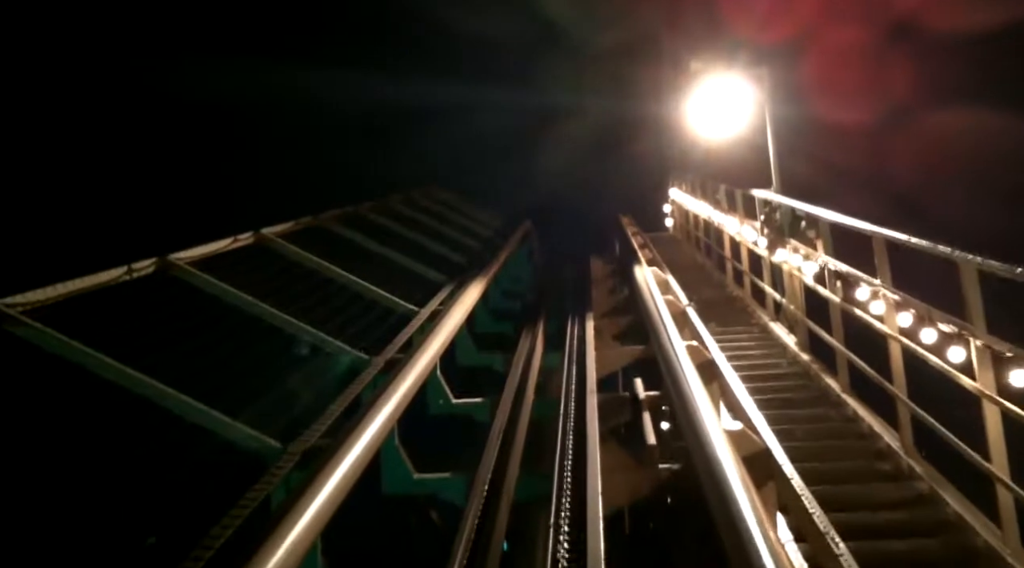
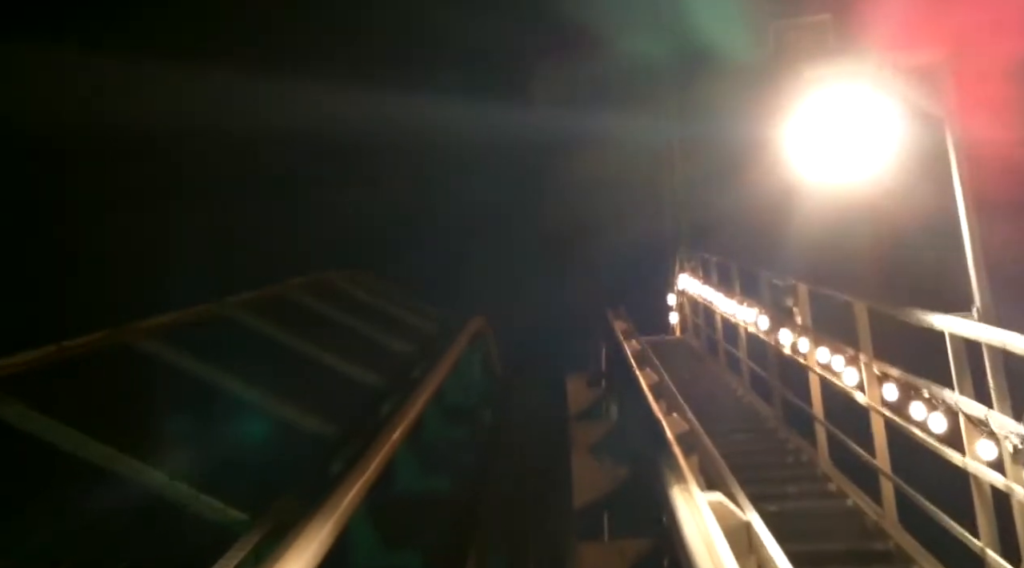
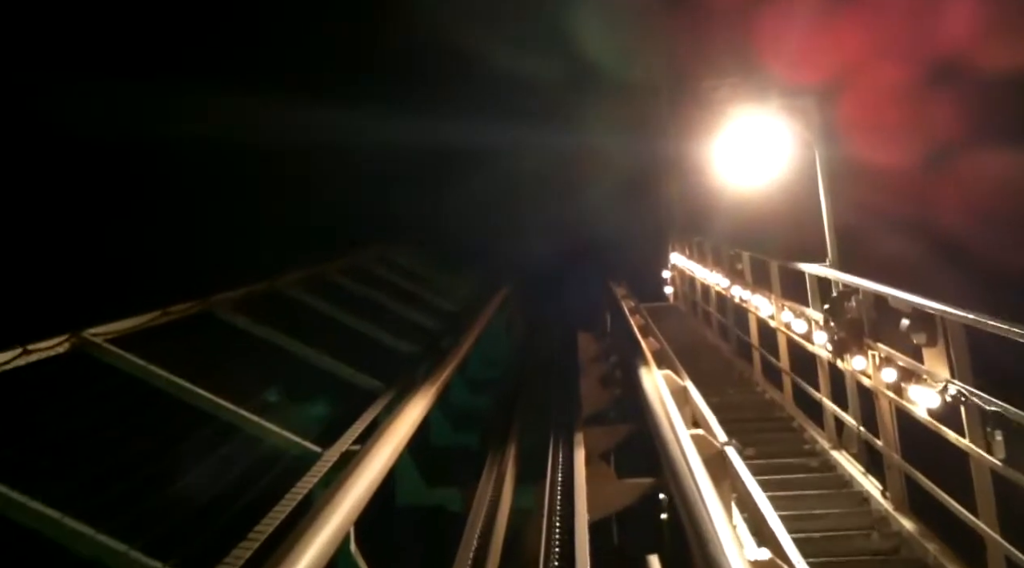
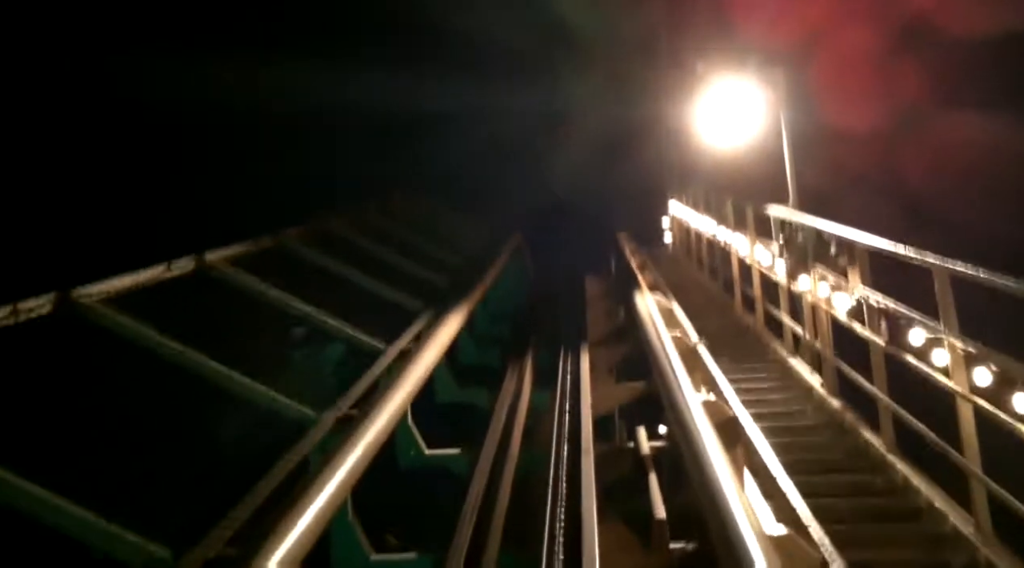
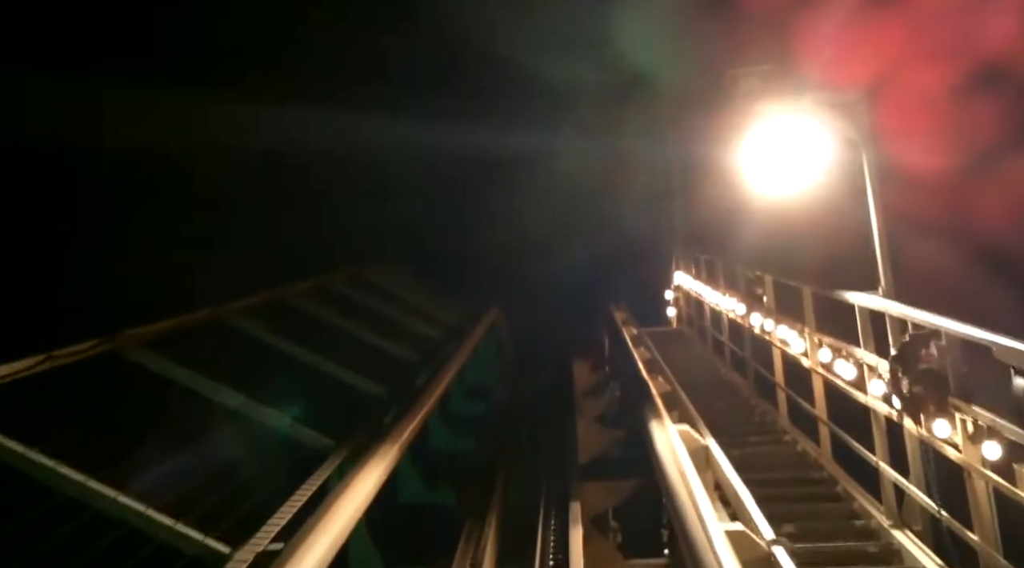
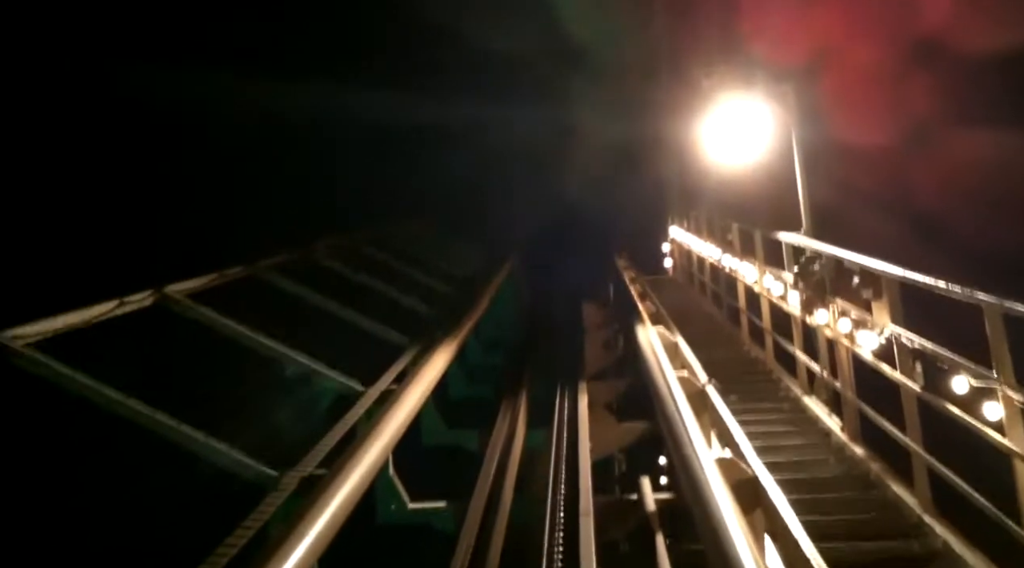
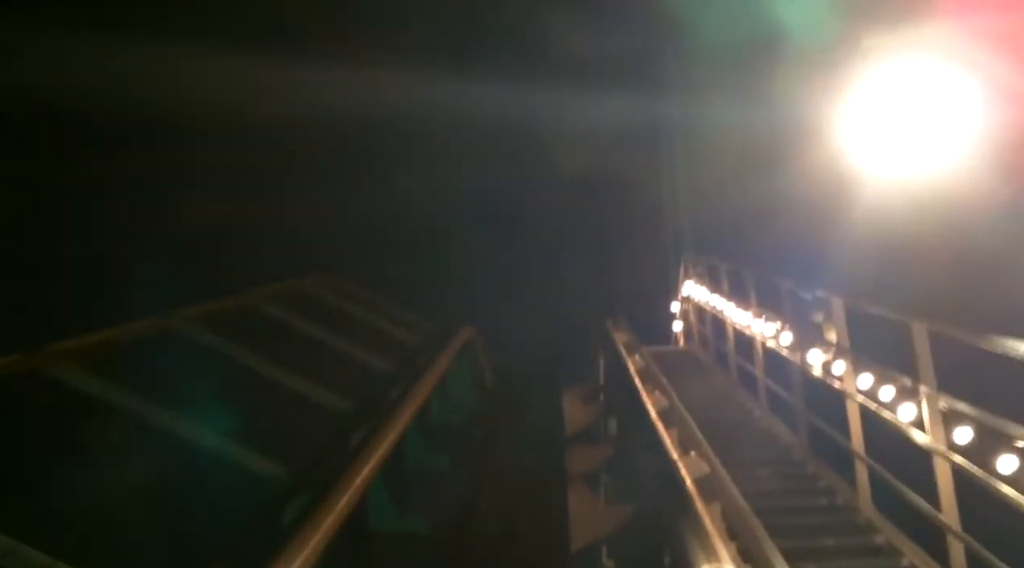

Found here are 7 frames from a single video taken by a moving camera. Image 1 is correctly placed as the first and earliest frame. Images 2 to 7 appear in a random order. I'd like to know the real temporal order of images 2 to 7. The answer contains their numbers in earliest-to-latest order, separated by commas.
4, 6, 3, 5, 2, 7
